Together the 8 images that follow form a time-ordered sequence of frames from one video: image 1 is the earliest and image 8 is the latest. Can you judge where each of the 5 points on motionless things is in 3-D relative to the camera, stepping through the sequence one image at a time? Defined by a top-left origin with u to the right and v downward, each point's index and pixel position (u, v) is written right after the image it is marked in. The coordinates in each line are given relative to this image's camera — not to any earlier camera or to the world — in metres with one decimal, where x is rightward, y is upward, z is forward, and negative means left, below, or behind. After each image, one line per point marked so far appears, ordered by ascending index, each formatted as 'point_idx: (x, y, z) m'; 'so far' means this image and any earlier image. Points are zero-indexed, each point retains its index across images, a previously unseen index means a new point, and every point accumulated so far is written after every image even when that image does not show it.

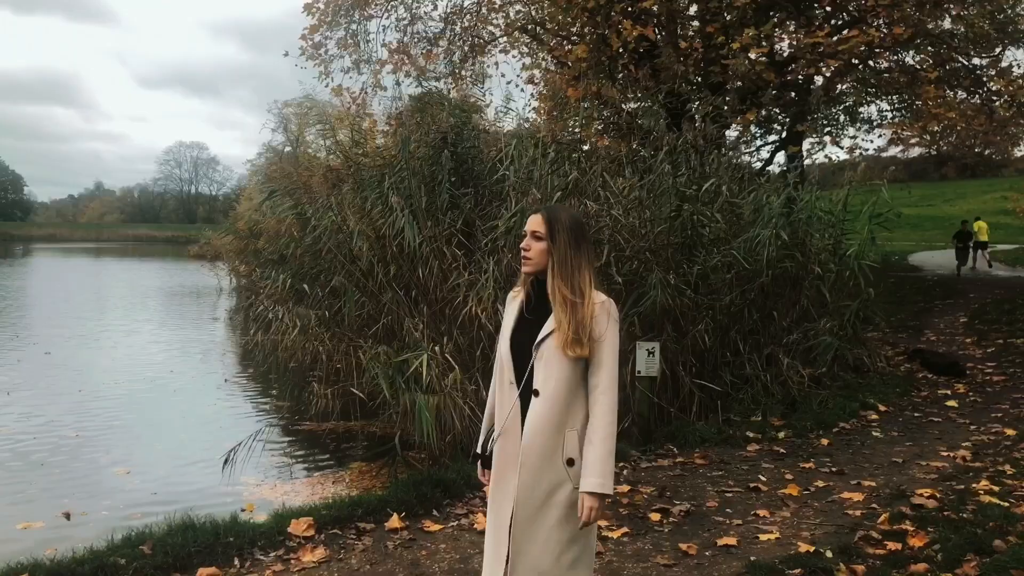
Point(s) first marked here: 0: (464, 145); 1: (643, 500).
0: (-0.4, +1.2, +7.1) m
1: (+0.8, -1.3, +5.1) m
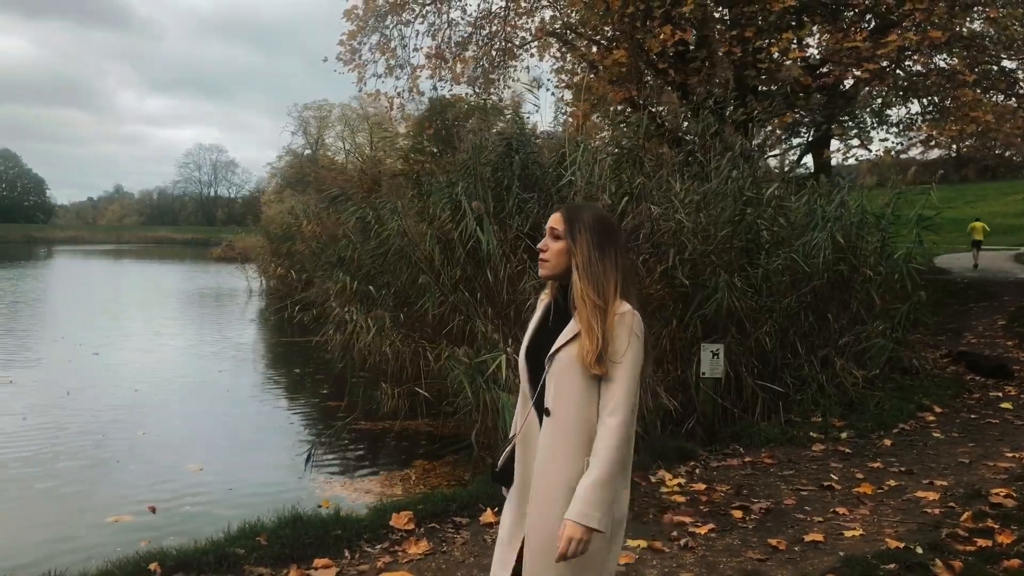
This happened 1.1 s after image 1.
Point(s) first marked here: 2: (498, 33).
0: (+0.1, +1.2, +7.2) m
1: (+1.3, -1.3, +5.2) m
2: (-0.5, +5.4, +17.5) m
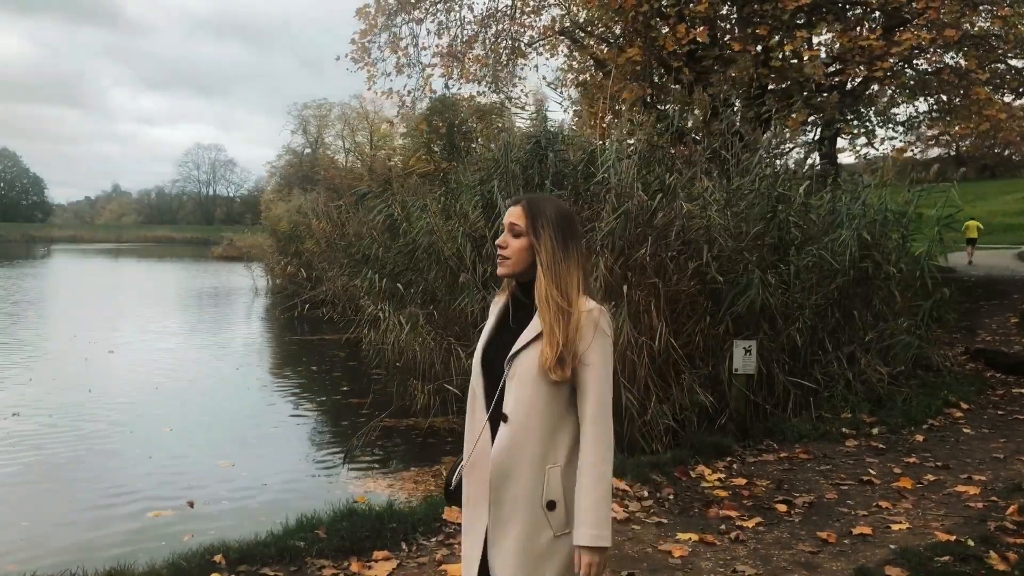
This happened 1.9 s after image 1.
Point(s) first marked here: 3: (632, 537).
0: (+0.4, +1.2, +7.3) m
1: (+1.6, -1.3, +5.3) m
2: (-0.2, +5.4, +17.5) m
3: (+0.7, -1.3, +4.4) m
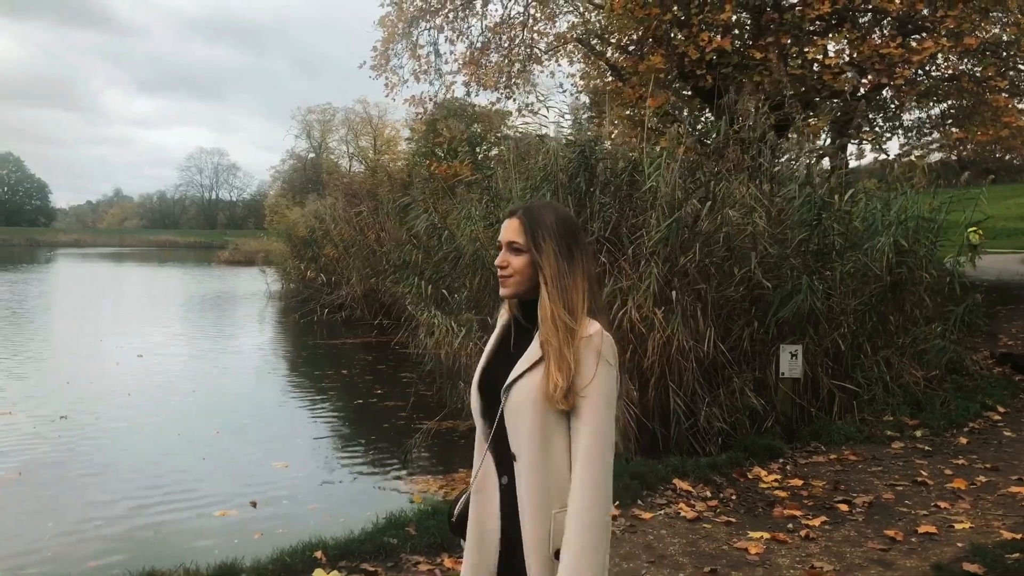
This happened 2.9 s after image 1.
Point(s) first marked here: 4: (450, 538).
0: (+0.8, +1.2, +7.4) m
1: (+2.0, -1.3, +5.4) m
2: (+0.2, +5.3, +17.7) m
3: (+1.1, -1.4, +4.6) m
4: (-0.3, -1.3, +4.2) m
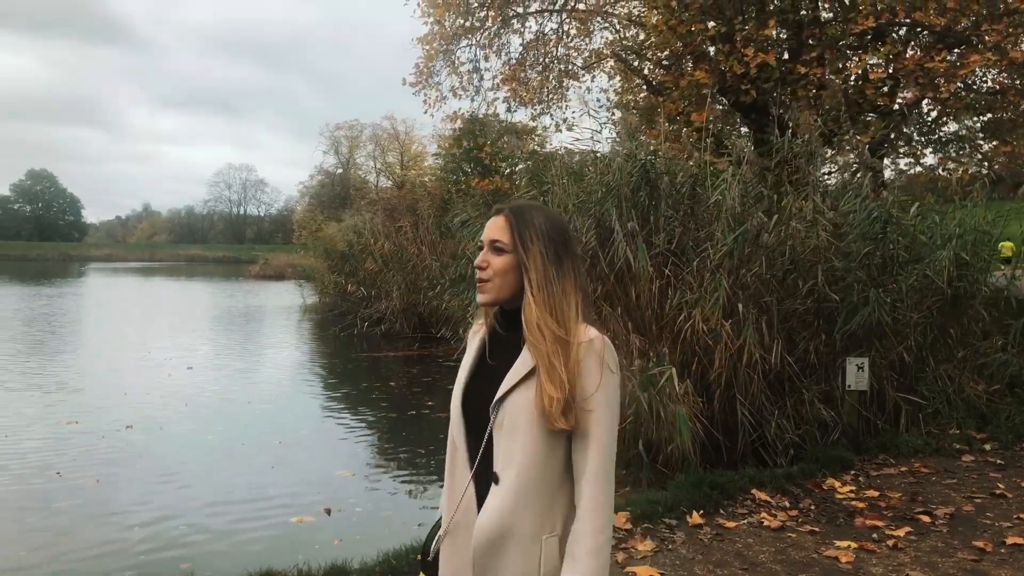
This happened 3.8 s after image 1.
0: (+1.4, +1.1, +7.5) m
1: (+2.5, -1.4, +5.4) m
2: (+1.0, +5.0, +17.9) m
3: (+1.6, -1.4, +4.6) m
4: (+0.2, -1.3, +4.3) m
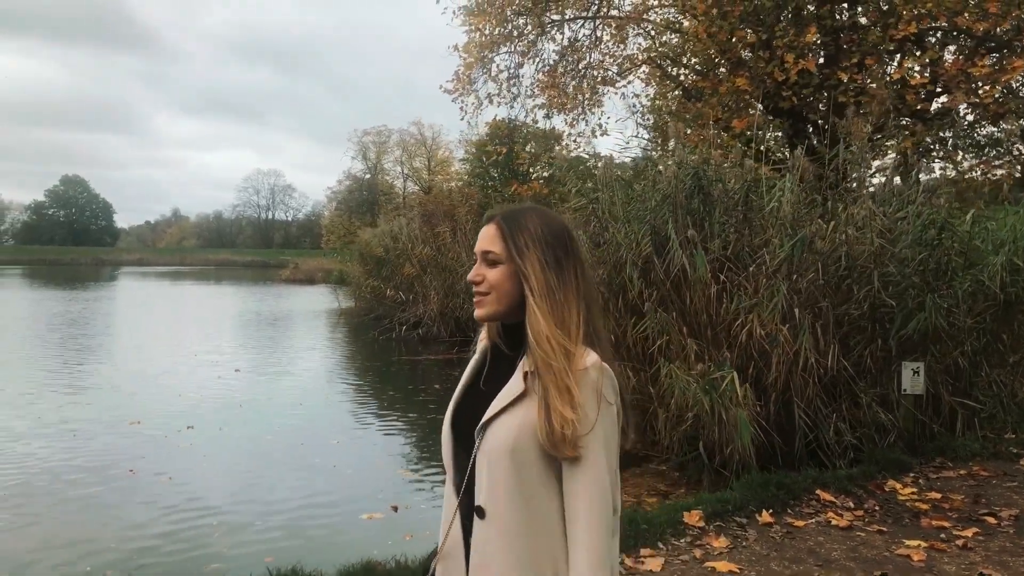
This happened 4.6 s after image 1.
0: (+1.9, +1.0, +7.7) m
1: (+3.0, -1.4, +5.5) m
2: (+1.9, +4.9, +18.0) m
3: (+2.0, -1.4, +4.7) m
4: (+0.6, -1.3, +4.4) m
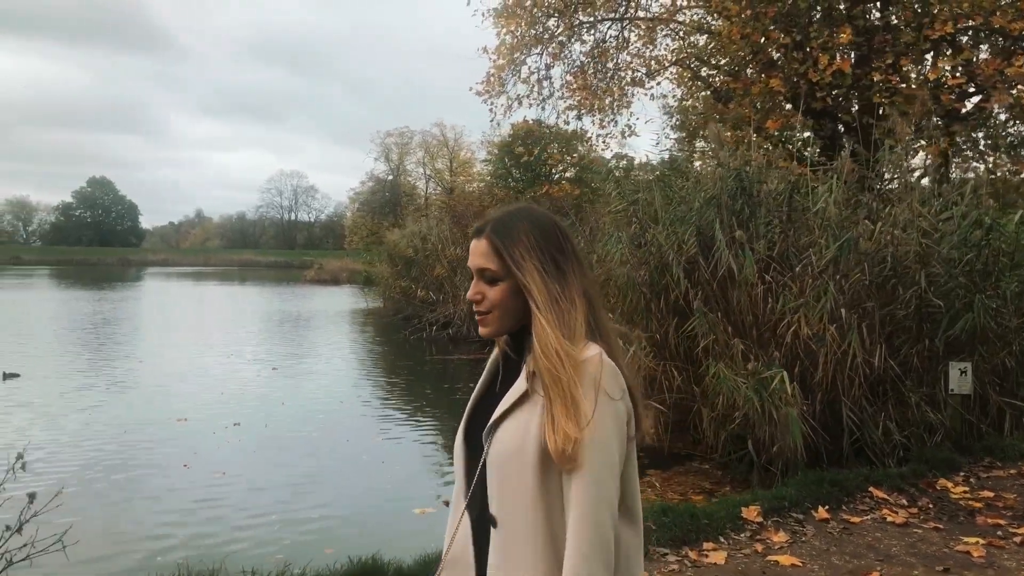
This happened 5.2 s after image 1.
0: (+2.3, +1.0, +7.7) m
1: (+3.4, -1.4, +5.6) m
2: (+2.6, +4.9, +18.1) m
3: (+2.4, -1.4, +4.8) m
4: (+1.0, -1.3, +4.5) m
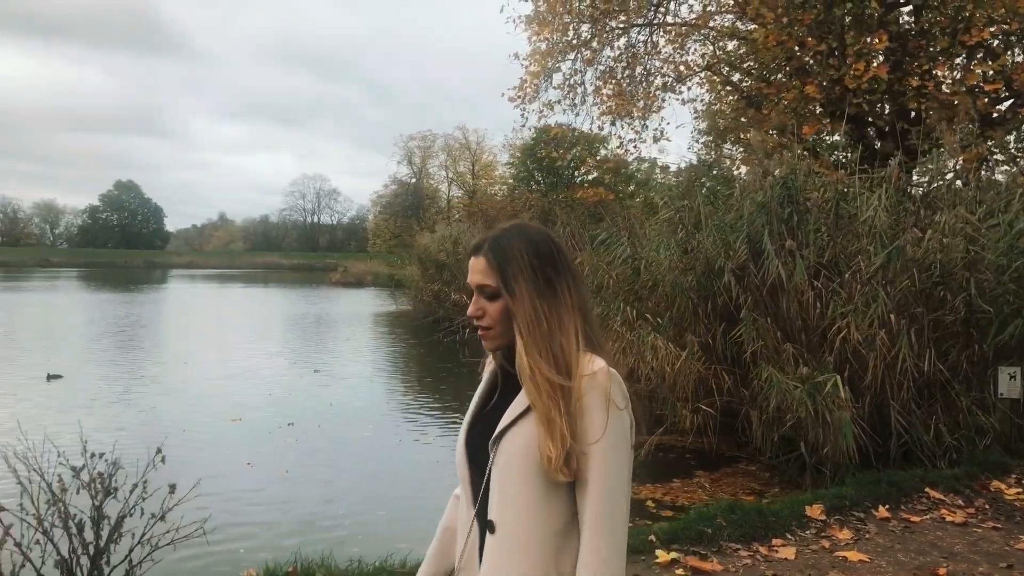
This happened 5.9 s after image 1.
0: (+2.9, +1.0, +7.9) m
1: (+3.8, -1.5, +5.7) m
2: (+3.3, +4.8, +18.3) m
3: (+2.8, -1.5, +4.9) m
4: (+1.4, -1.4, +4.7) m
